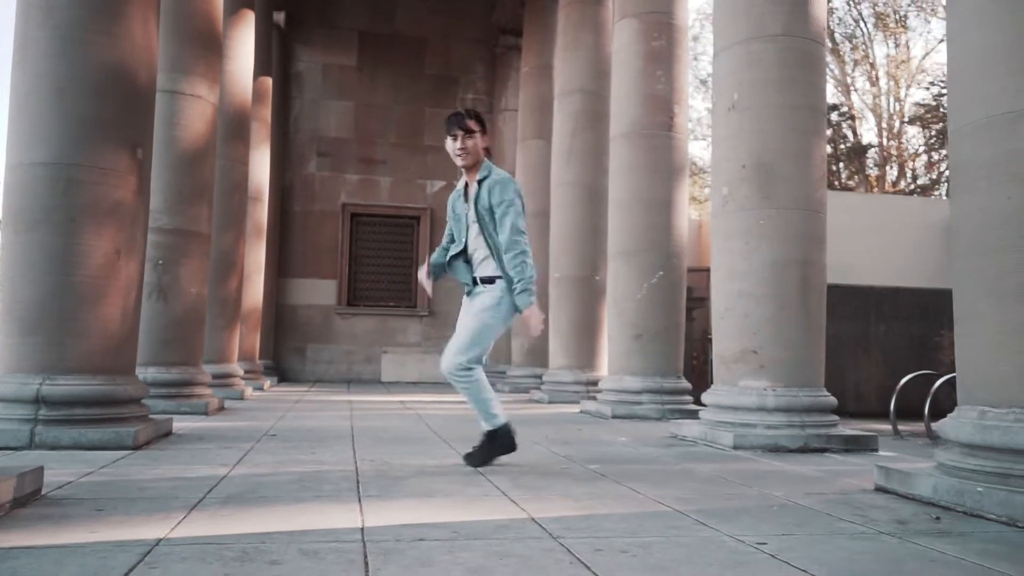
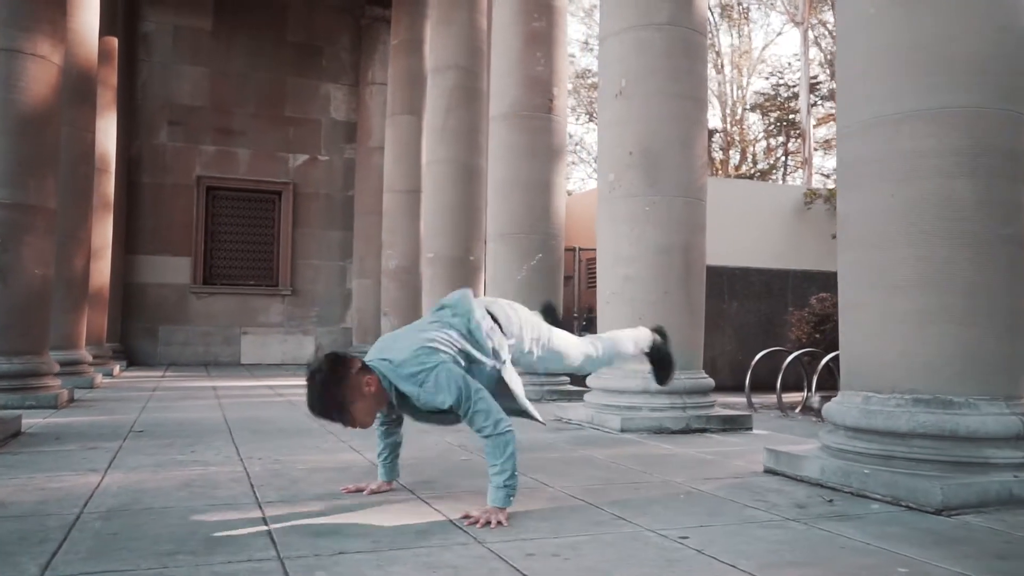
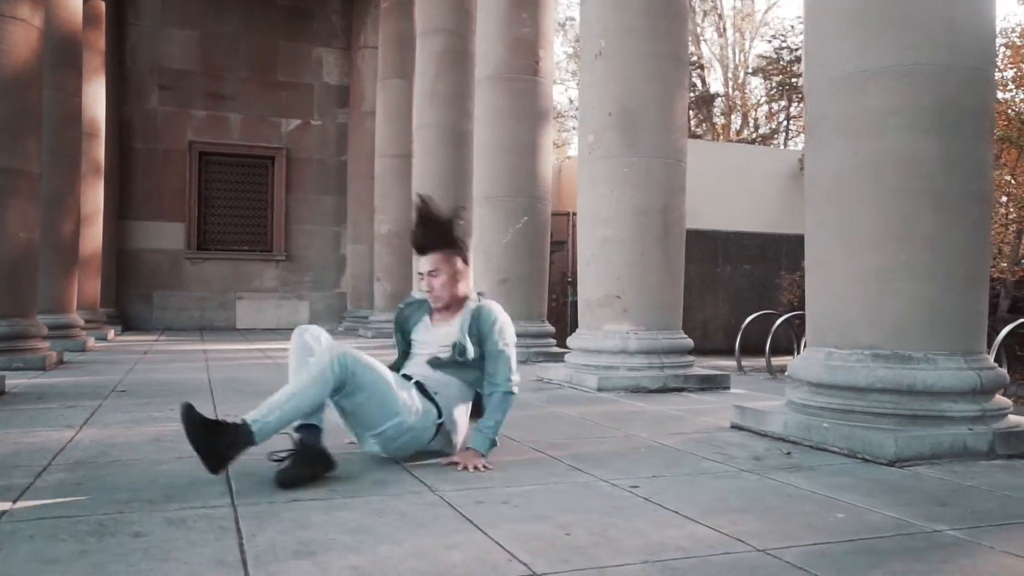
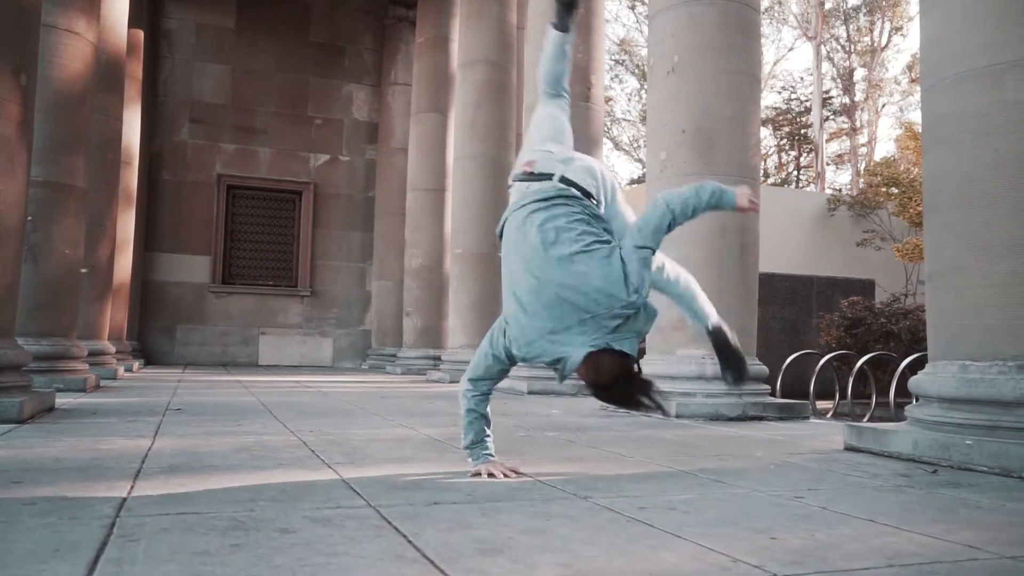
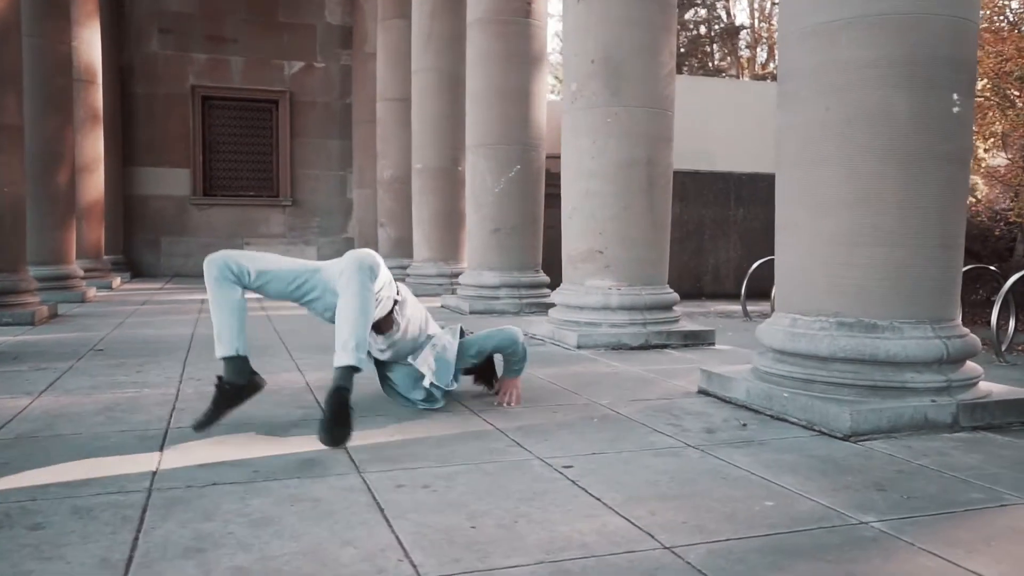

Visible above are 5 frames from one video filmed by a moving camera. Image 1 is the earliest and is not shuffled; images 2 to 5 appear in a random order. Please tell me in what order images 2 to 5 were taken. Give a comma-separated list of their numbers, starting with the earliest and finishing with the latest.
4, 2, 3, 5
